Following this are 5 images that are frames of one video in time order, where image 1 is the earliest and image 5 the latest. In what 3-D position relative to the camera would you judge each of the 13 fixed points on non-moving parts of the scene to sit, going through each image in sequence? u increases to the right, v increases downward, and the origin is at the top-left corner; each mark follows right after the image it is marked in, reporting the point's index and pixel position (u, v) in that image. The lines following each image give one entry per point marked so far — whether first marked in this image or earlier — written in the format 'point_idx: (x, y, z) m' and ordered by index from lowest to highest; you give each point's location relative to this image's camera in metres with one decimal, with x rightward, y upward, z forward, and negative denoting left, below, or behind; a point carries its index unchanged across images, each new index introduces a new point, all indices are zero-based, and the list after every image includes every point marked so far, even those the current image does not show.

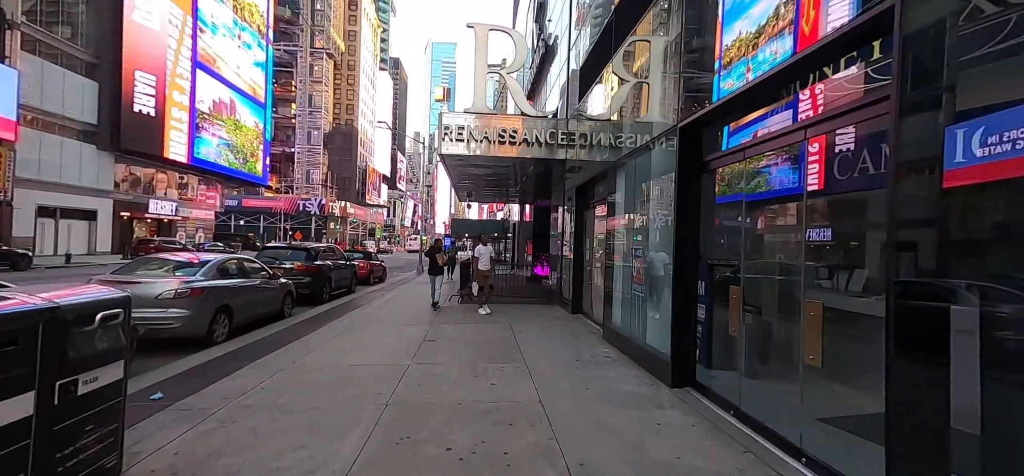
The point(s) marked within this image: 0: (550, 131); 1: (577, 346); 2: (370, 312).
0: (+1.1, +3.1, +11.7) m
1: (+1.2, -2.0, +7.3) m
2: (-3.6, -1.9, +10.3) m
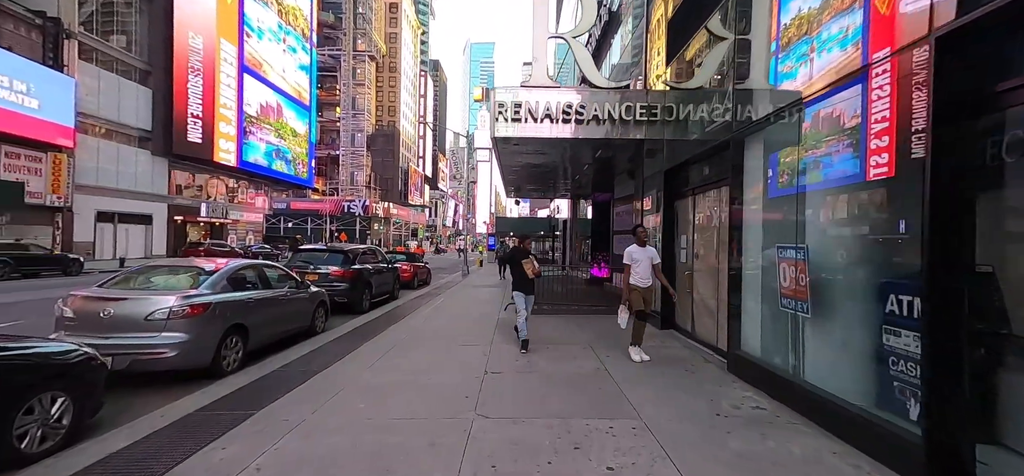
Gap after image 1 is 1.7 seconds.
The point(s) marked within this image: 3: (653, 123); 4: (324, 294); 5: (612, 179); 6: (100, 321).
0: (+2.7, +3.1, +9.5) m
1: (+2.5, -1.9, +5.1) m
2: (-2.0, -1.9, +8.5) m
3: (+3.3, +2.7, +9.4) m
4: (-4.0, -1.2, +8.4) m
5: (+3.8, +2.2, +15.1) m
6: (-4.8, -1.0, +4.6) m
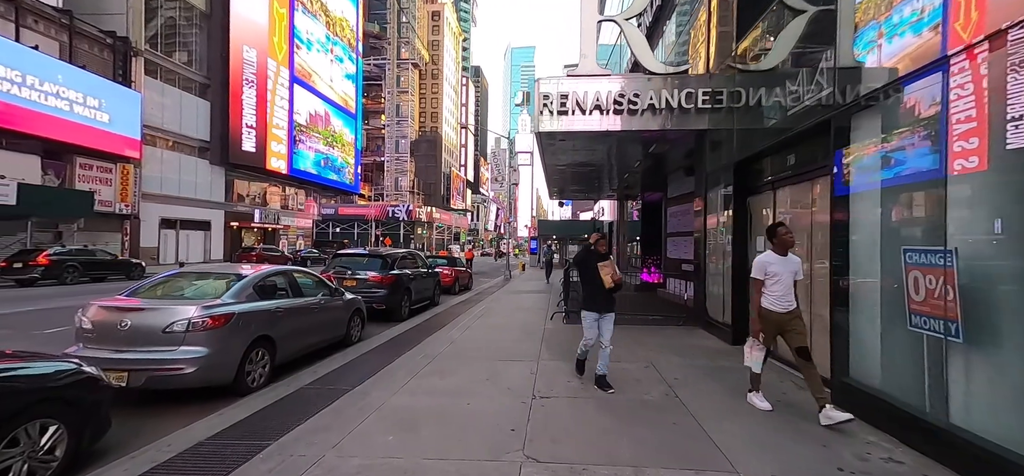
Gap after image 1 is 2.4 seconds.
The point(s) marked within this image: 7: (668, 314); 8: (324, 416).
0: (+3.7, +3.1, +8.4) m
1: (+3.1, -2.0, +4.0) m
2: (-1.1, -2.0, +7.9) m
3: (+4.3, +2.6, +8.2) m
4: (-3.1, -1.3, +8.0) m
5: (+5.3, +2.1, +13.9) m
6: (-4.2, -1.0, +4.3) m
7: (+3.9, -1.8, +9.8) m
8: (-2.0, -1.9, +4.2) m
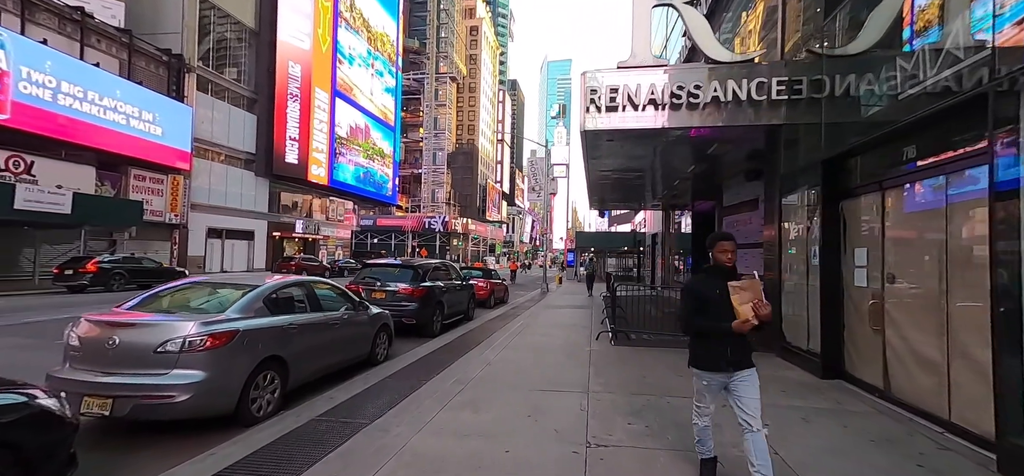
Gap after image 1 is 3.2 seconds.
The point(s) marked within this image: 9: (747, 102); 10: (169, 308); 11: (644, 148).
0: (+4.5, +2.9, +7.3) m
1: (+3.5, -2.0, +2.9) m
2: (-0.4, -2.1, +7.1) m
3: (+5.0, +2.4, +7.1) m
4: (-2.3, -1.5, +7.3) m
5: (+6.6, +1.7, +12.6) m
6: (-3.8, -1.1, +3.7) m
7: (+4.8, -2.1, +8.5) m
8: (-1.5, -1.9, +3.4) m
9: (+4.3, +2.5, +7.3) m
10: (-4.0, -0.8, +4.6) m
11: (+3.4, +2.3, +10.0) m
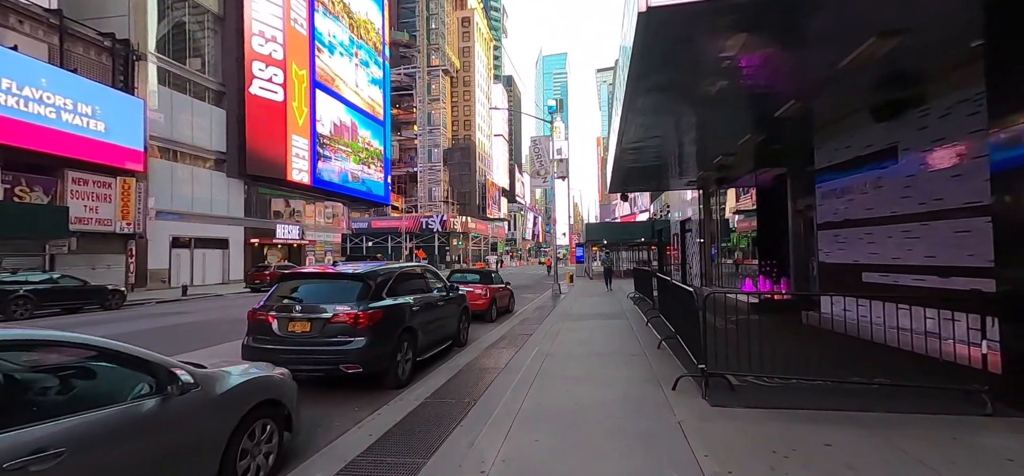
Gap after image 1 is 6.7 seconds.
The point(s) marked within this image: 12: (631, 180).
0: (+4.5, +3.3, +3.6) m
1: (+3.6, -1.7, -0.8) m
2: (-0.2, -1.9, +3.4) m
3: (+5.0, +2.9, +3.4) m
4: (-2.2, -1.3, +3.7) m
5: (+6.6, +2.3, +8.9) m
6: (-3.7, -1.0, +0.1) m
7: (+4.9, -1.7, +4.9) m
8: (-1.4, -1.8, -0.2) m
9: (+4.3, +2.9, +3.6) m
10: (-3.9, -0.8, +1.0) m
11: (+3.4, +2.7, +6.4) m
12: (+4.5, +2.3, +15.5) m
